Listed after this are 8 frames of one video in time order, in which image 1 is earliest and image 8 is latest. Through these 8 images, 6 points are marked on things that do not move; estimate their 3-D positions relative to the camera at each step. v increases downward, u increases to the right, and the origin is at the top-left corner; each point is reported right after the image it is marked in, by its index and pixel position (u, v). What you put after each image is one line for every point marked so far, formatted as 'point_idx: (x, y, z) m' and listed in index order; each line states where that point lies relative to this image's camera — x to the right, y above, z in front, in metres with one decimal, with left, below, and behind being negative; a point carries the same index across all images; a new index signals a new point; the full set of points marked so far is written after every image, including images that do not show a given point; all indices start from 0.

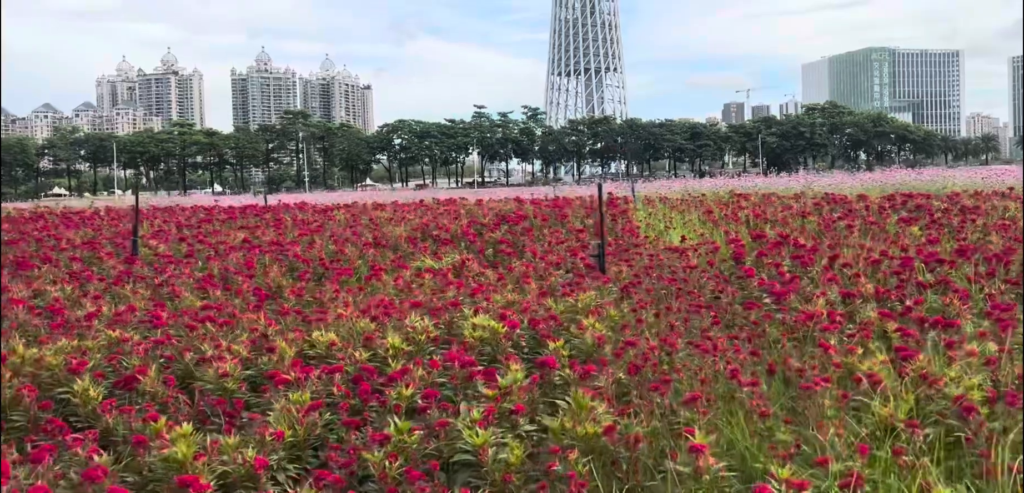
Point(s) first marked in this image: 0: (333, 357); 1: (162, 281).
0: (-0.6, -0.4, +2.7) m
1: (-1.8, -0.2, +4.4) m
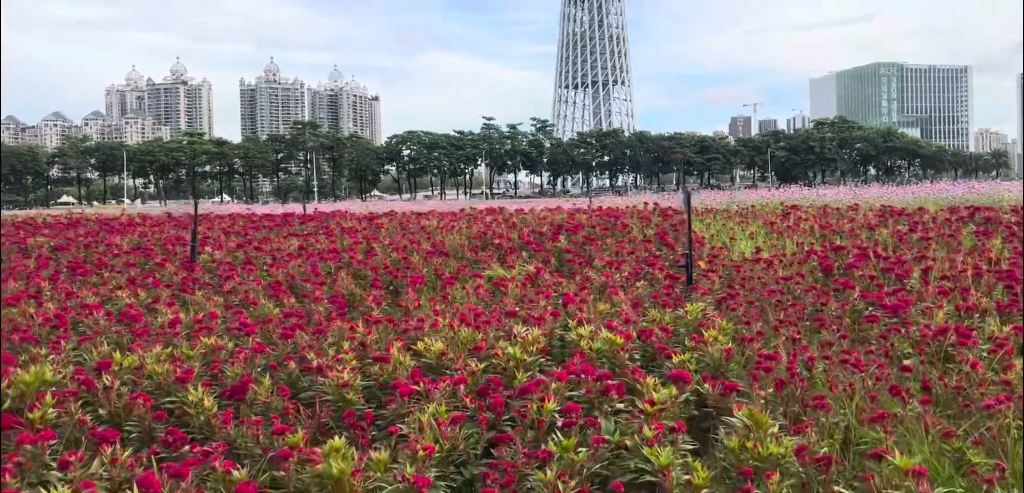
0: (-0.2, -0.4, +2.6) m
1: (-1.4, -0.2, +4.3) m
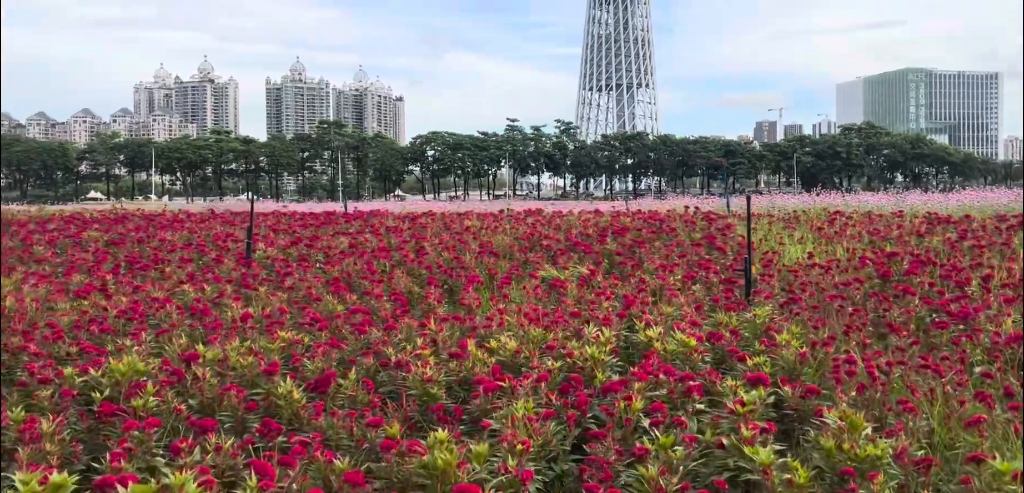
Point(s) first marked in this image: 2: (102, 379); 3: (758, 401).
0: (+0.1, -0.4, +2.7) m
1: (-1.2, -0.2, +4.4) m
2: (-1.2, -0.4, +2.5) m
3: (+0.6, -0.4, +2.1) m
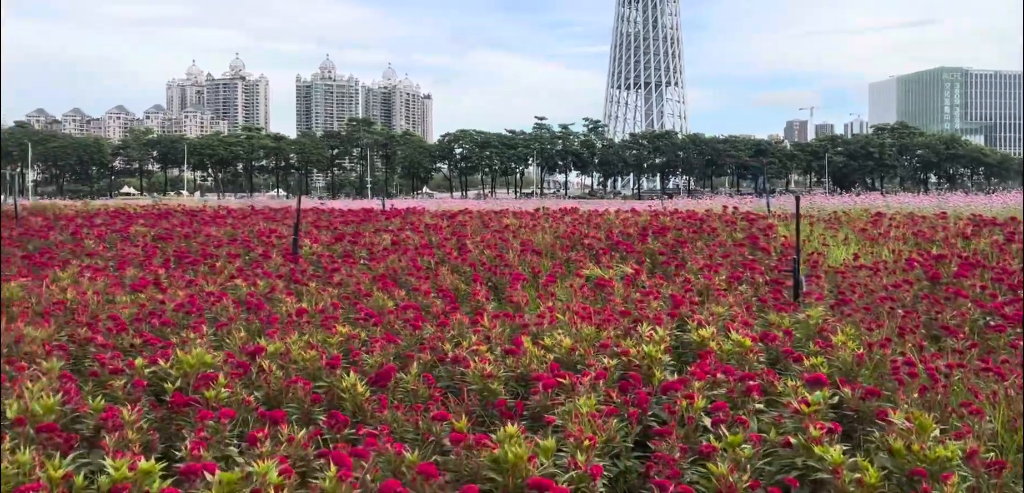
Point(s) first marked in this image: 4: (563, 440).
0: (+0.2, -0.4, +2.7) m
1: (-0.9, -0.2, +4.5) m
2: (-1.1, -0.4, +2.6) m
3: (+0.8, -0.4, +2.1) m
4: (+0.1, -0.5, +2.0) m
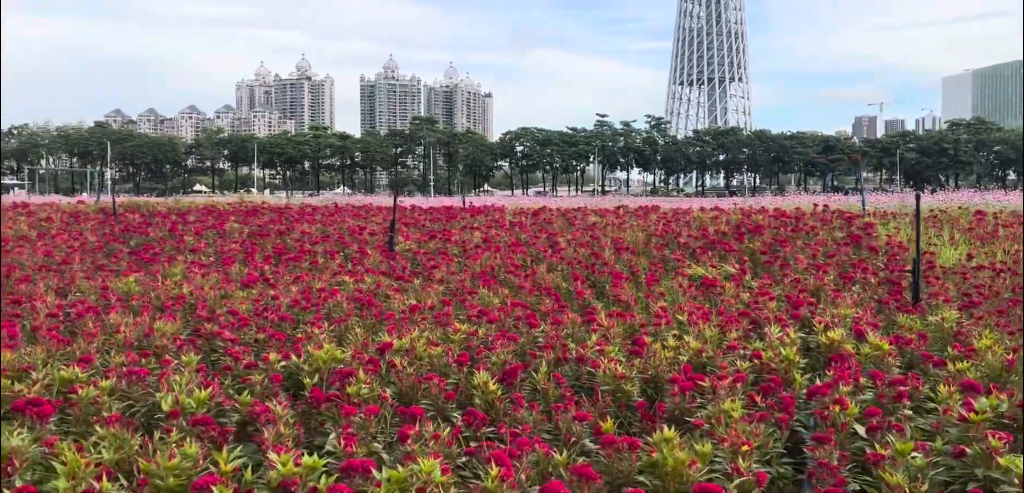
0: (+0.6, -0.4, +2.6) m
1: (-0.4, -0.2, +4.5) m
2: (-0.7, -0.4, +2.6) m
3: (+1.1, -0.4, +2.0) m
4: (+0.5, -0.5, +2.0) m
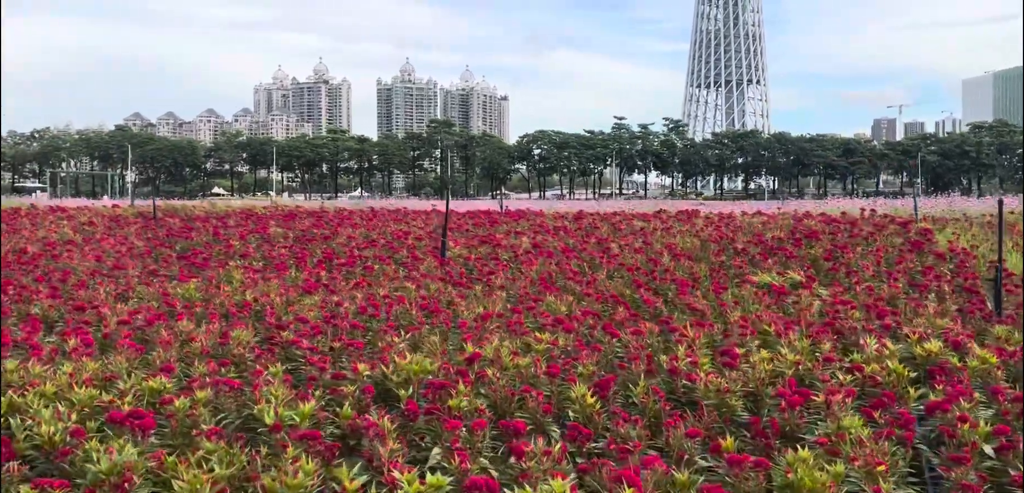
0: (+0.9, -0.4, +2.5) m
1: (-0.1, -0.2, +4.4) m
2: (-0.4, -0.4, +2.6) m
3: (+1.4, -0.4, +1.9) m
4: (+0.8, -0.5, +1.9) m
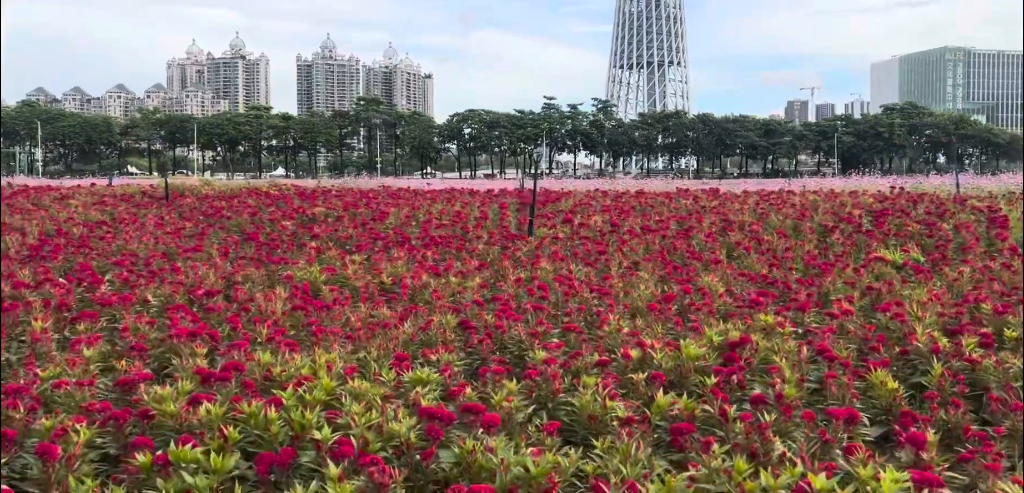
0: (+1.7, -0.3, +2.5) m
1: (+0.6, -0.1, +4.3) m
2: (+0.4, -0.3, +2.5) m
3: (+2.3, -0.4, +2.0) m
4: (+1.6, -0.4, +1.9) m
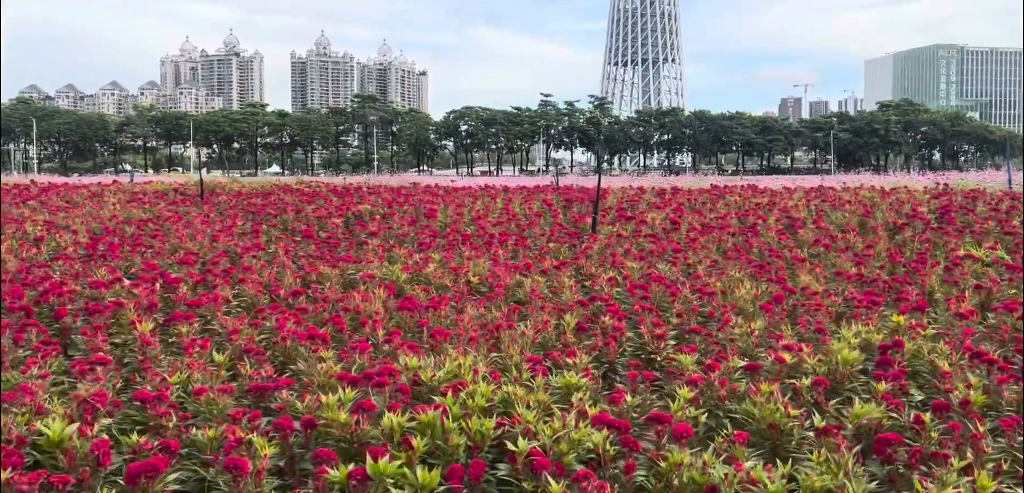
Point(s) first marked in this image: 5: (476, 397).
0: (+2.1, -0.3, +2.4) m
1: (+1.0, -0.1, +4.2) m
2: (+0.9, -0.3, +2.4) m
3: (+2.7, -0.4, +1.9) m
4: (+2.0, -0.4, +1.8) m
5: (-0.1, -0.4, +2.1) m
